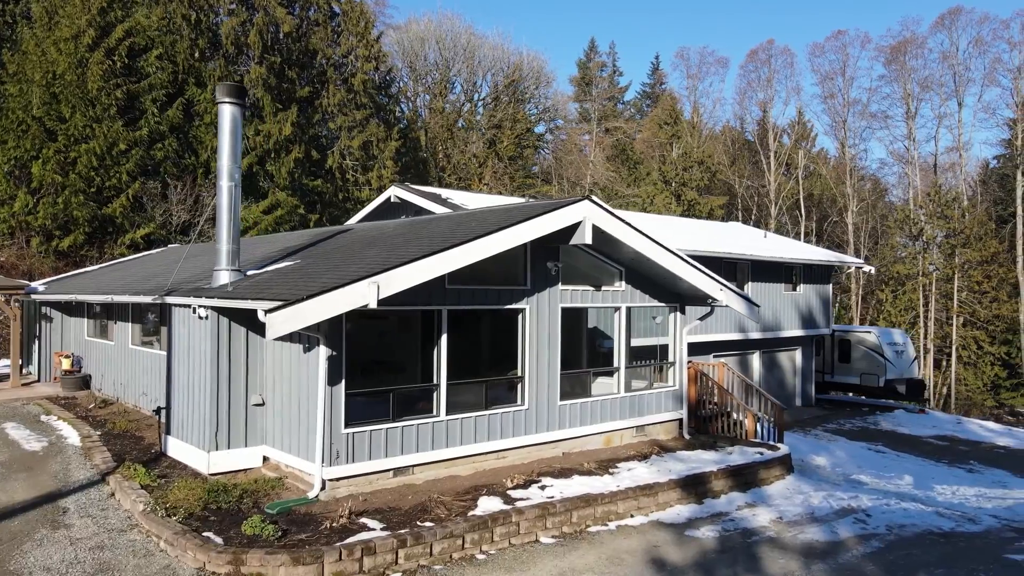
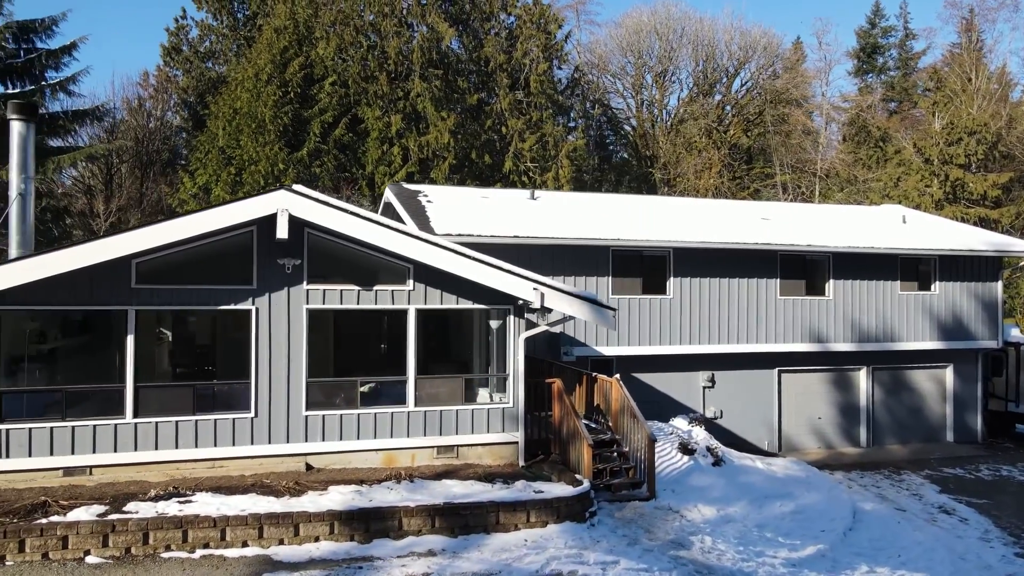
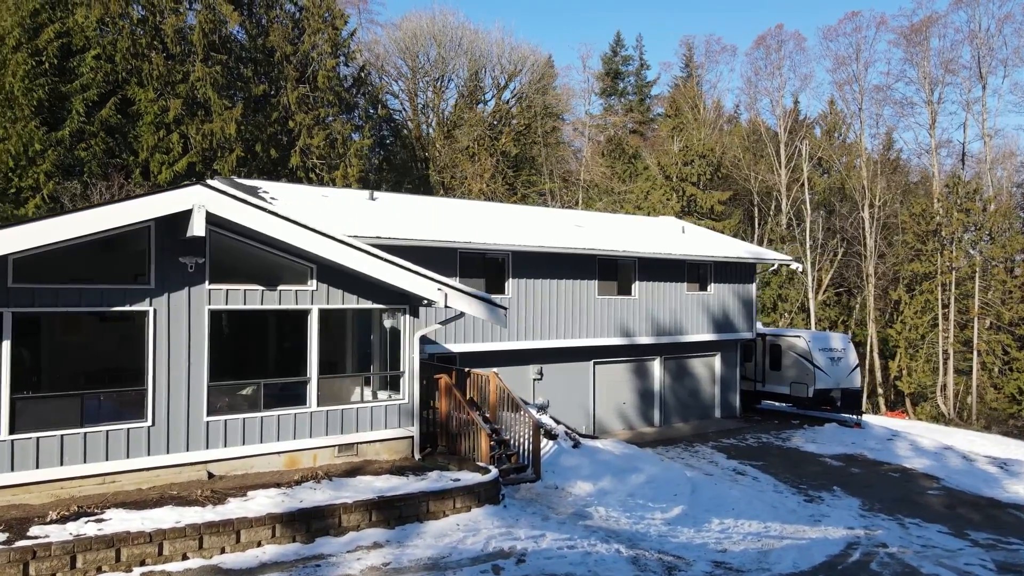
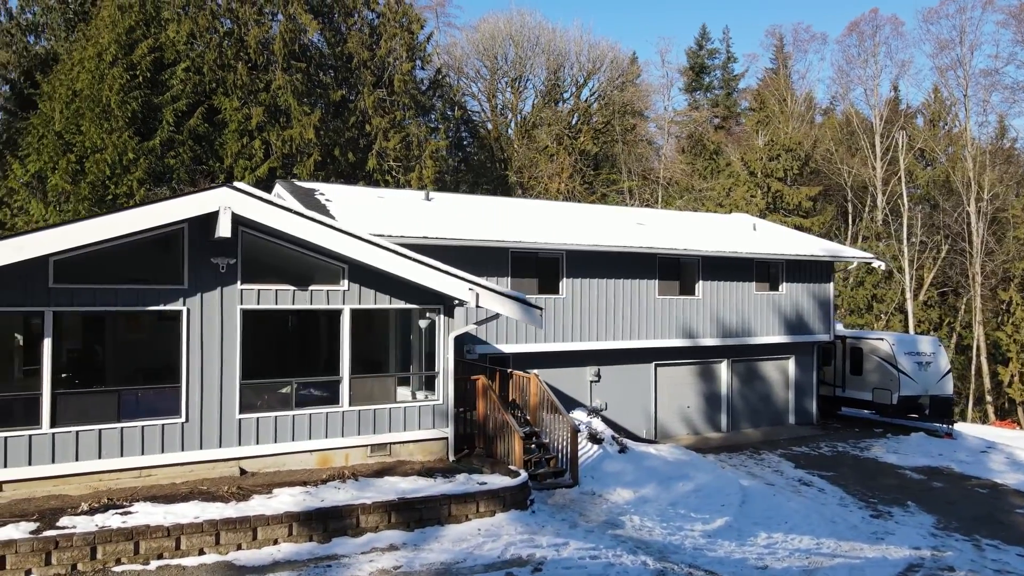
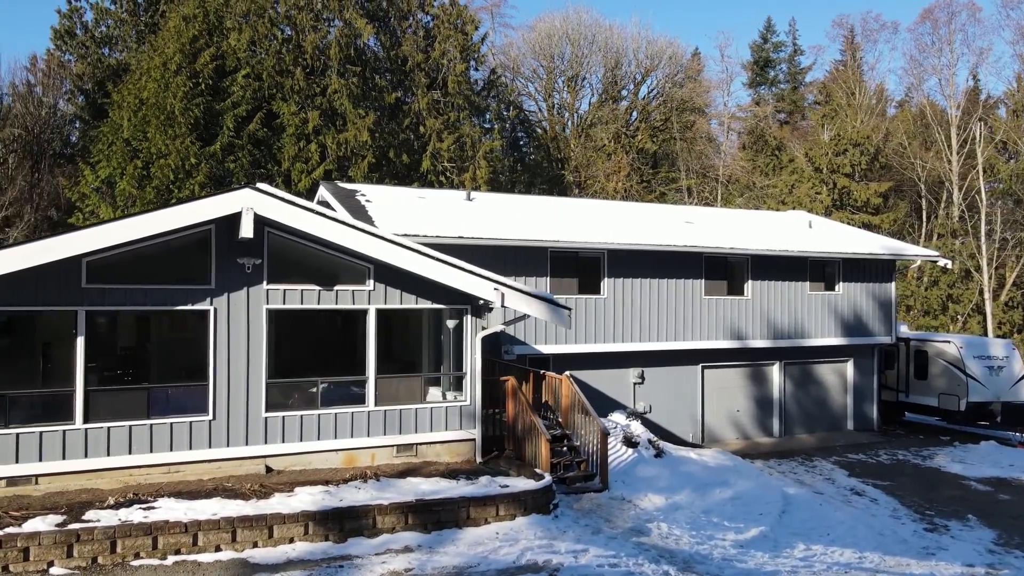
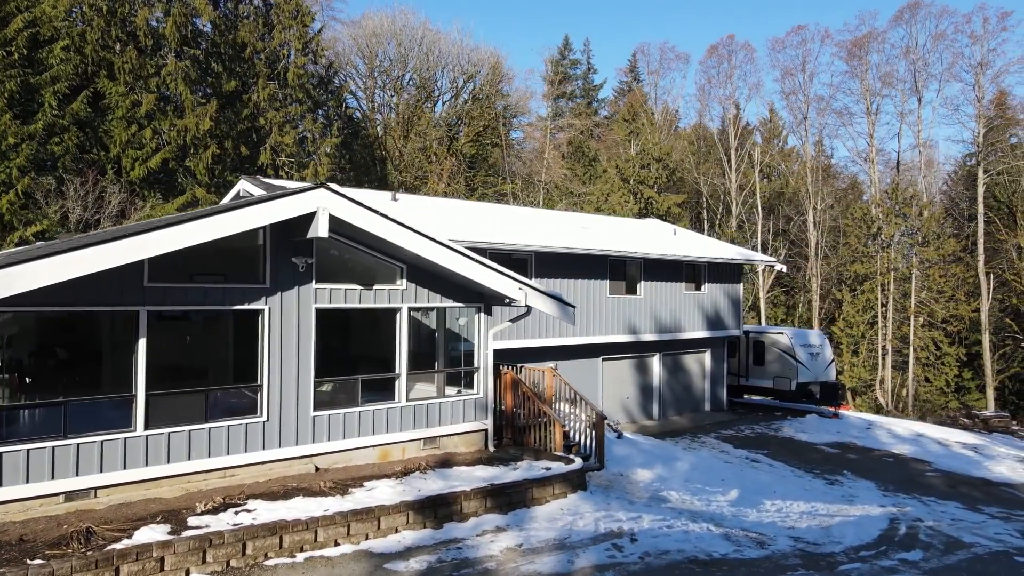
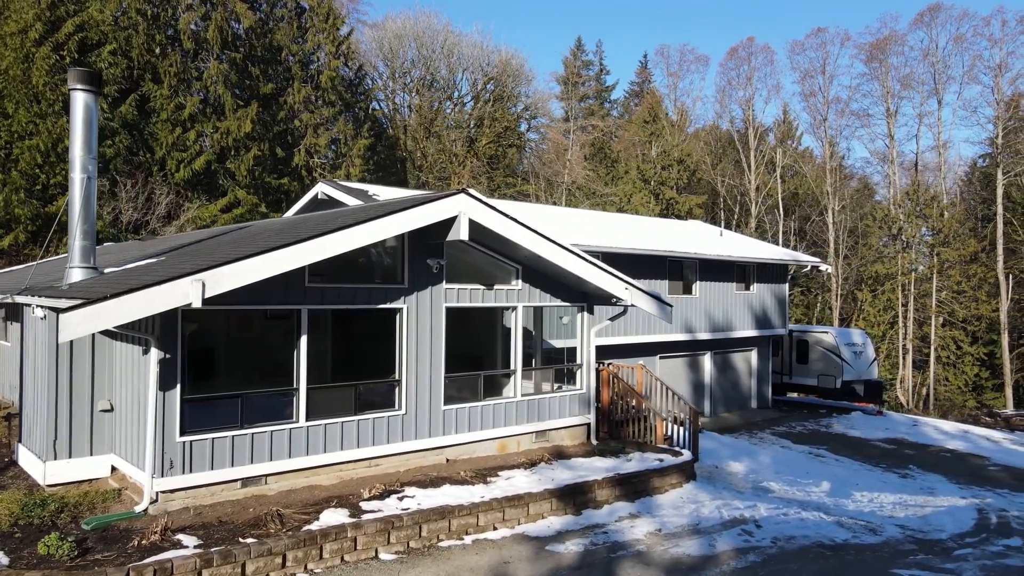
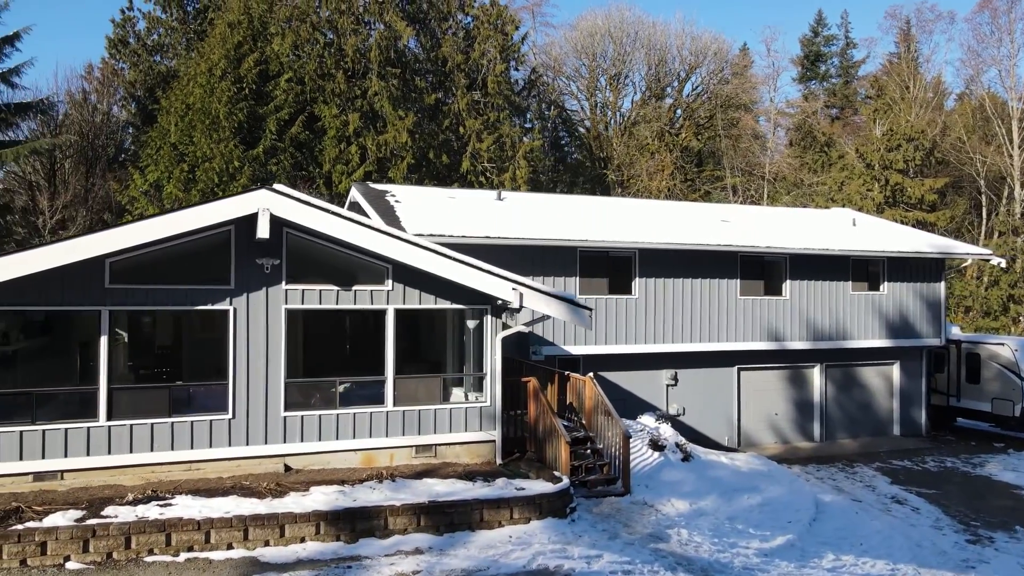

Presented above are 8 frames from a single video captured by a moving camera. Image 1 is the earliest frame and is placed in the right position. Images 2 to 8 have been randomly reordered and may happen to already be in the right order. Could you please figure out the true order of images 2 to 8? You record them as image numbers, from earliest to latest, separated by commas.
7, 6, 3, 4, 5, 8, 2
